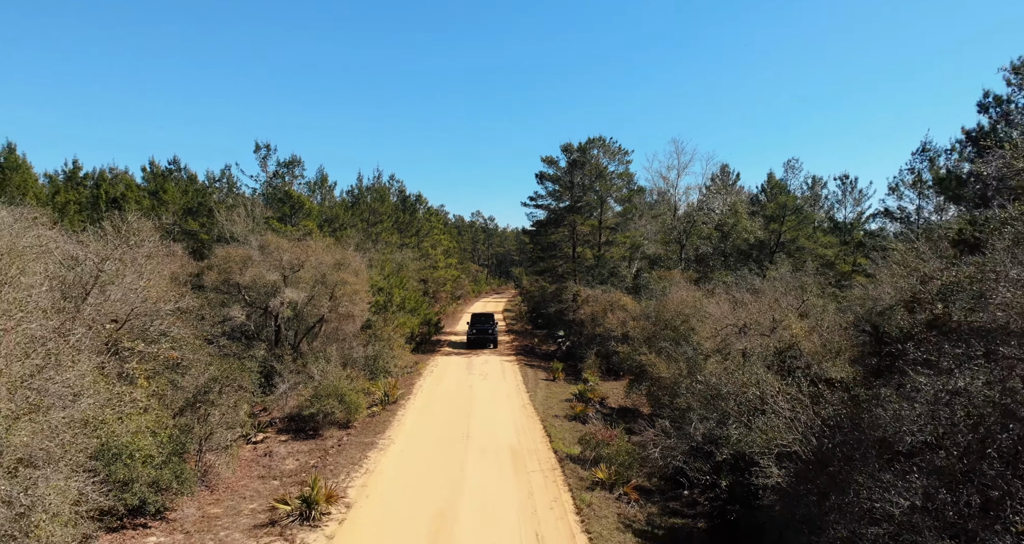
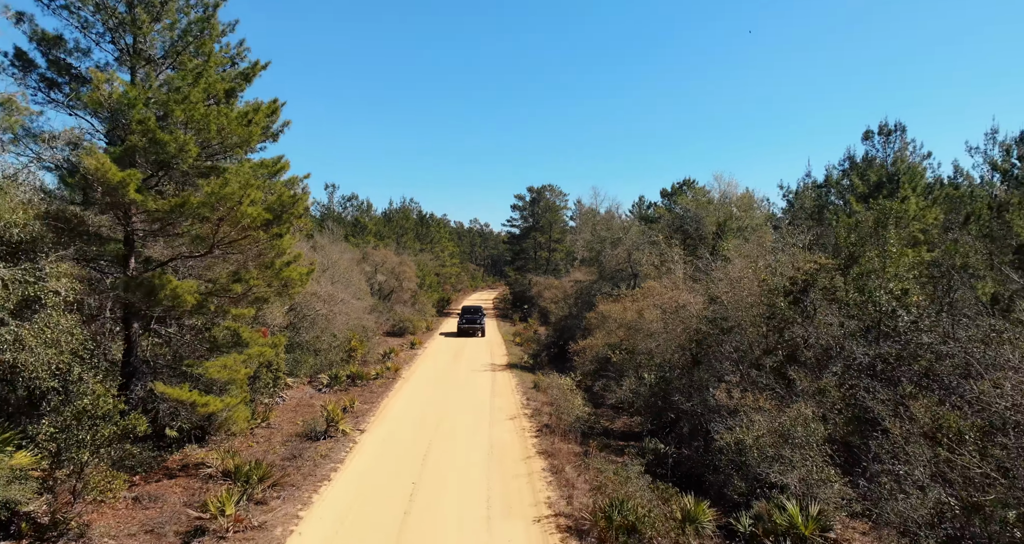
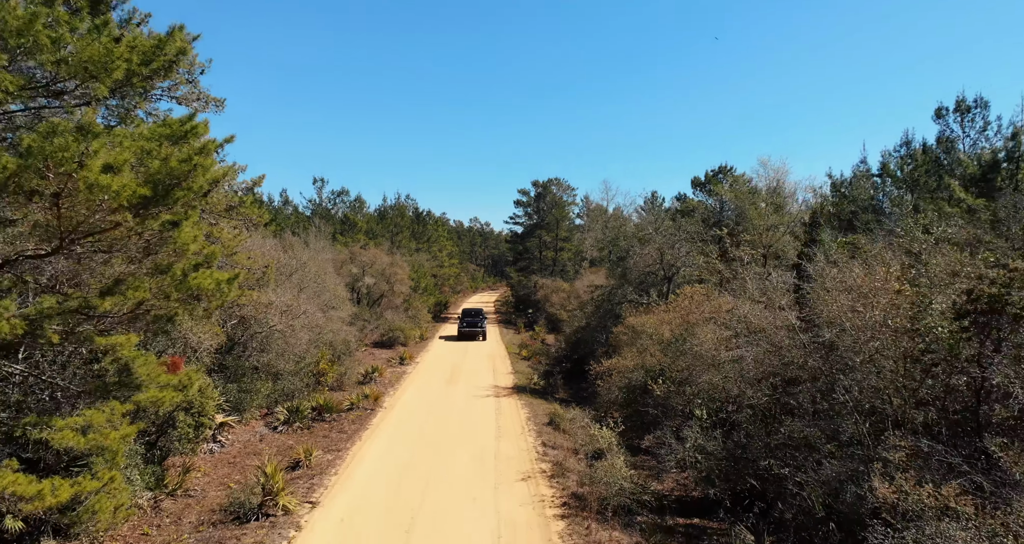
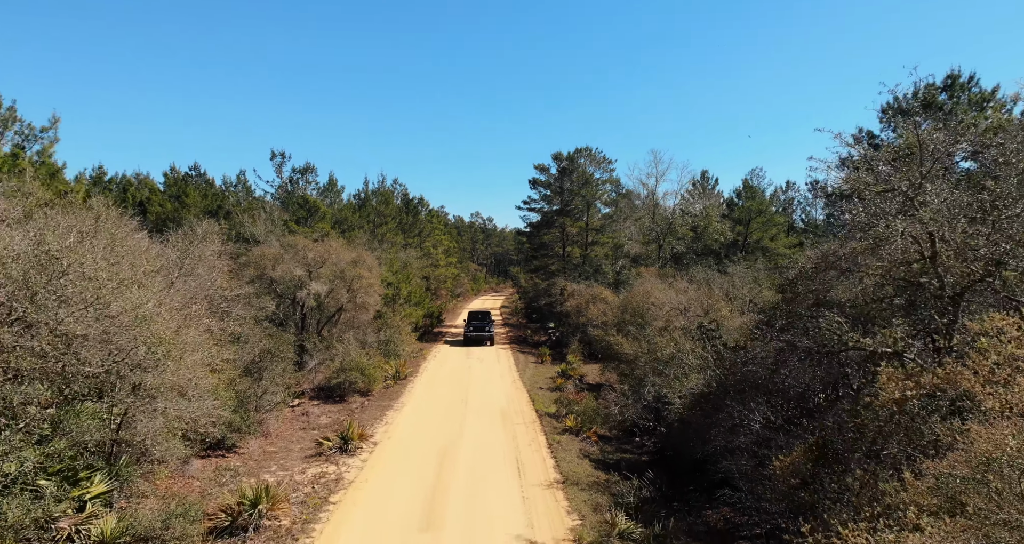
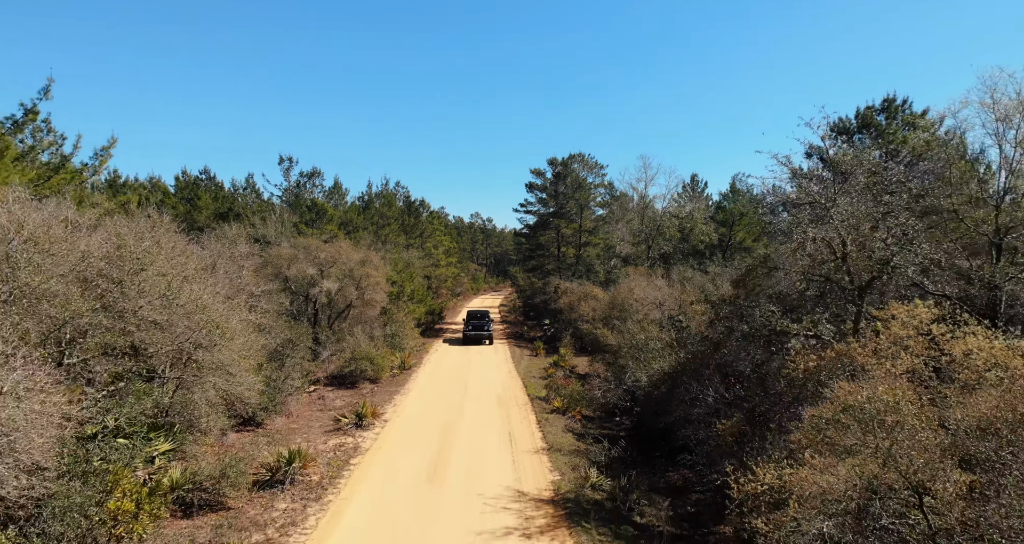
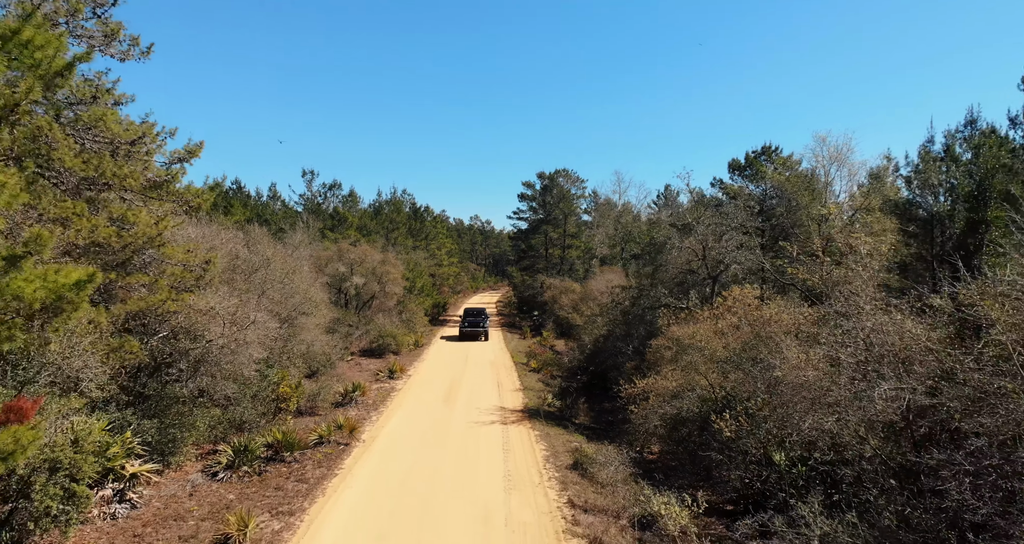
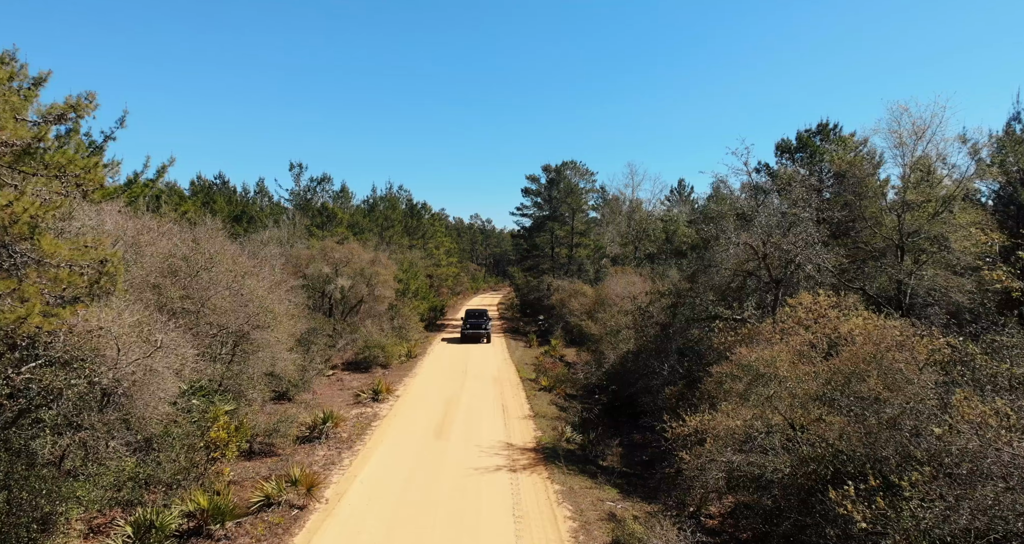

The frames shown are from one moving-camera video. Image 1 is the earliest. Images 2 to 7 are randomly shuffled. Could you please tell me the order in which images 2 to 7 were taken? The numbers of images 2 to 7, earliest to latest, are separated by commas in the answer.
4, 5, 7, 6, 3, 2
